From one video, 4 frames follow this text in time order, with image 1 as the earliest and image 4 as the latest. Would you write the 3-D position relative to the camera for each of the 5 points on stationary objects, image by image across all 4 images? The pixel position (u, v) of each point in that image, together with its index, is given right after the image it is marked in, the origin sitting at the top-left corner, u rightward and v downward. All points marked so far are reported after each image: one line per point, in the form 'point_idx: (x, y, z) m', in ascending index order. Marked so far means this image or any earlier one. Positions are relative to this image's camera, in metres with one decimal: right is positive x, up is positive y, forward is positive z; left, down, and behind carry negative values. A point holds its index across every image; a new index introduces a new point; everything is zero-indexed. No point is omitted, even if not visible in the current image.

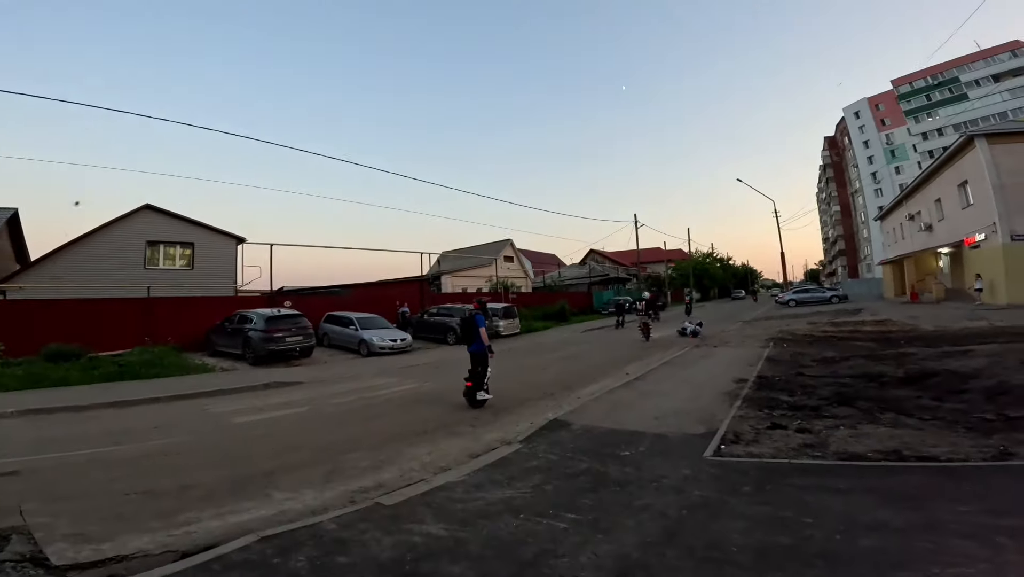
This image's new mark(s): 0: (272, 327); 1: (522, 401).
0: (-6.8, -1.1, +14.8) m
1: (+0.2, -2.0, +9.0) m
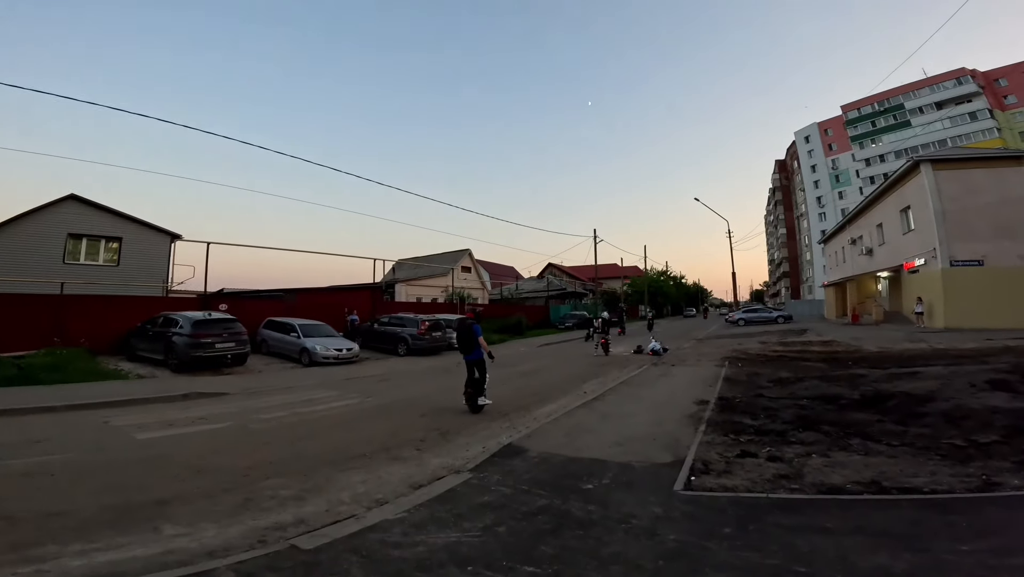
0: (-8.0, -1.1, +13.5) m
1: (-0.6, -2.1, +8.3) m
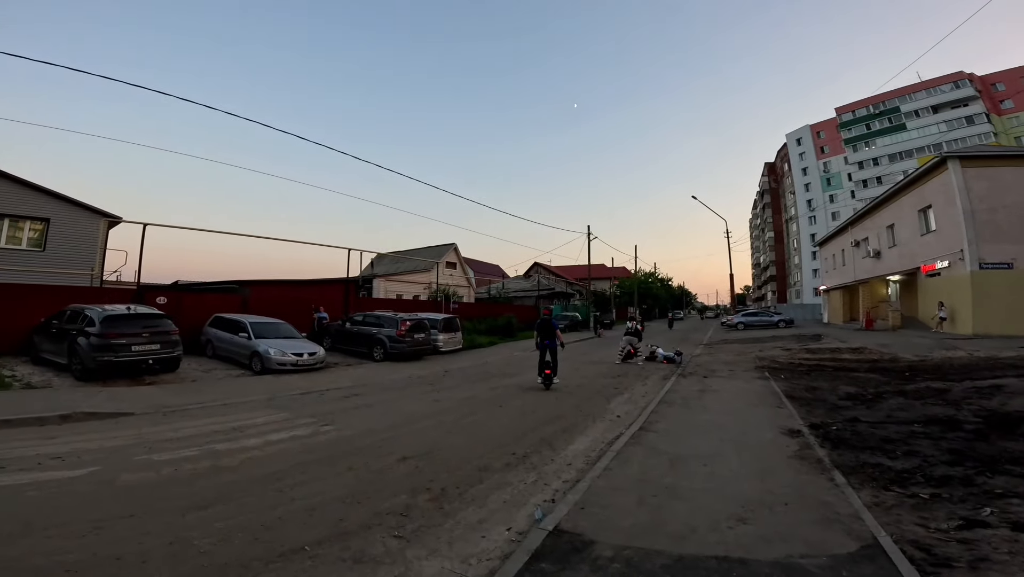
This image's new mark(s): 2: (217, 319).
0: (-7.9, -0.8, +10.4) m
1: (-0.3, -1.9, +5.5) m
2: (-7.9, -0.8, +14.1) m
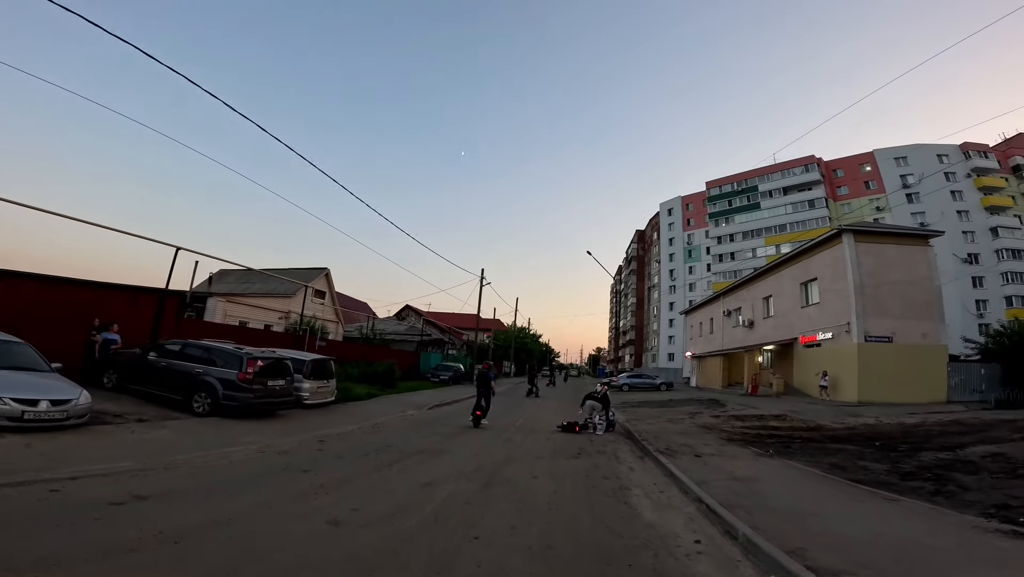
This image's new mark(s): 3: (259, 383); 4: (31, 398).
0: (-8.0, -0.2, +3.9) m
1: (+0.6, -1.6, +1.0) m
2: (-9.0, -0.6, +7.5) m
3: (-5.1, -1.9, +10.7) m
4: (-6.2, -1.5, +6.8) m
